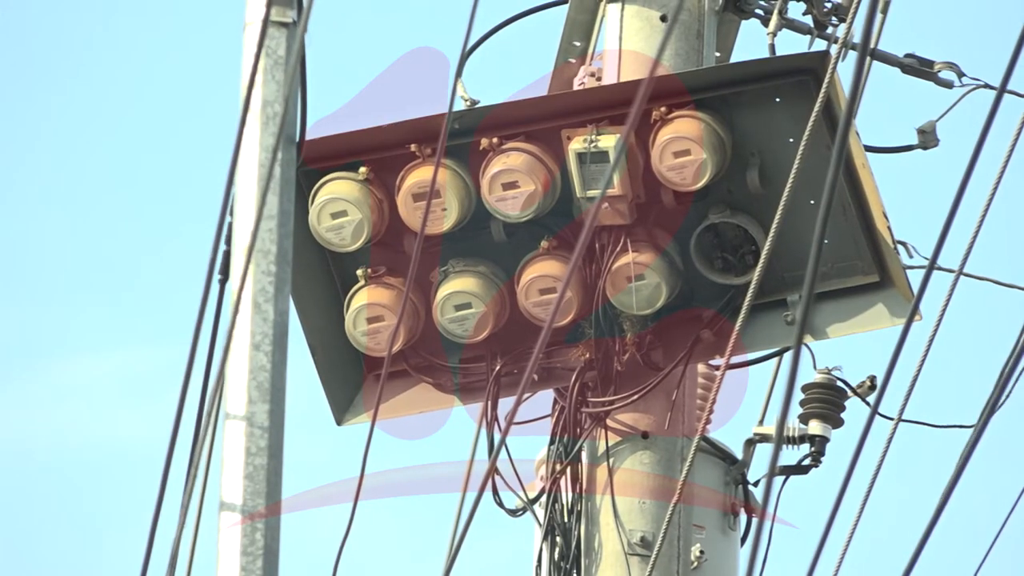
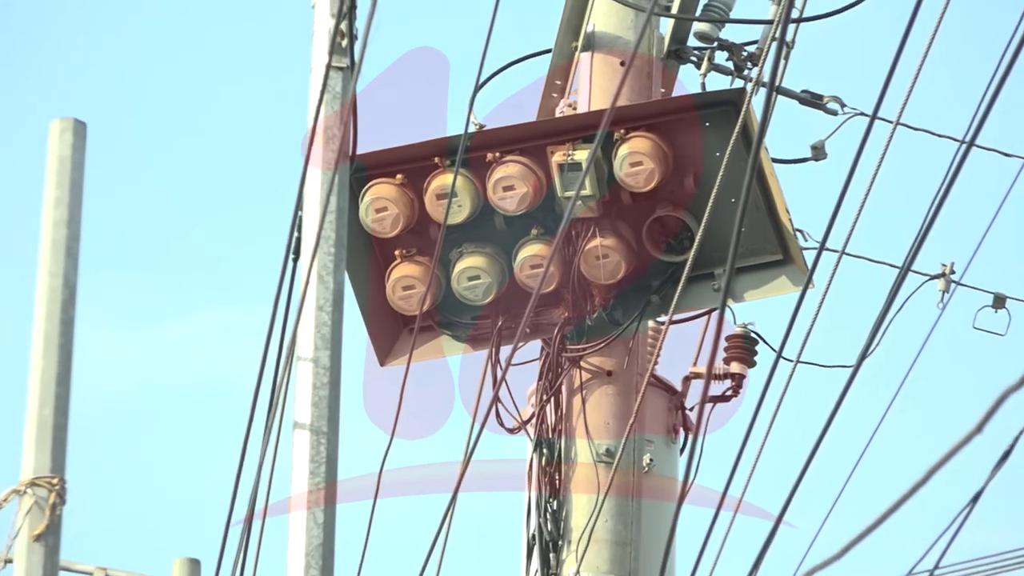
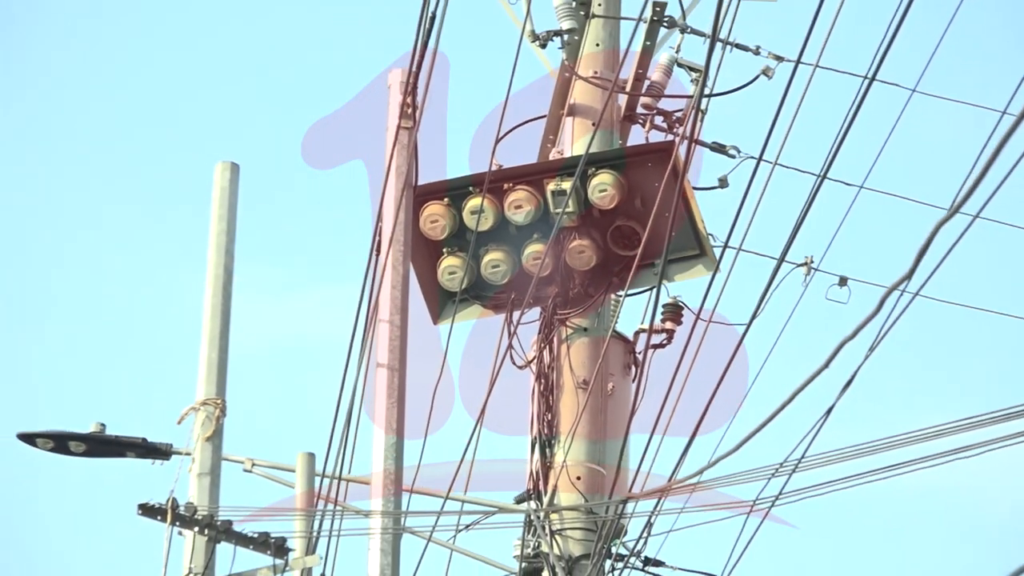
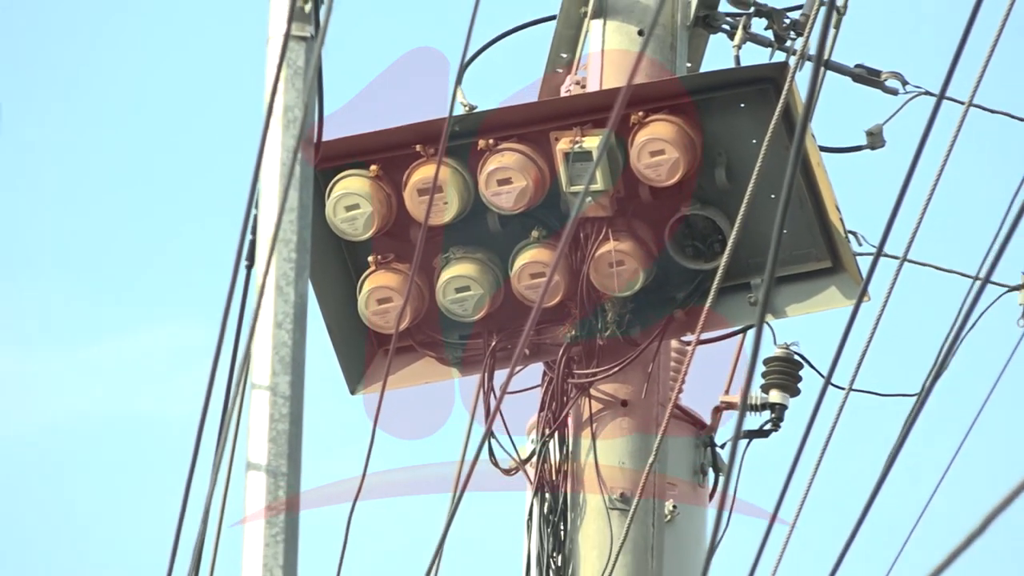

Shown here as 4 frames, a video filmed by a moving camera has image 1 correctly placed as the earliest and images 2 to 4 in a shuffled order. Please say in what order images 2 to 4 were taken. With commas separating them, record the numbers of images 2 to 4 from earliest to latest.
4, 2, 3
